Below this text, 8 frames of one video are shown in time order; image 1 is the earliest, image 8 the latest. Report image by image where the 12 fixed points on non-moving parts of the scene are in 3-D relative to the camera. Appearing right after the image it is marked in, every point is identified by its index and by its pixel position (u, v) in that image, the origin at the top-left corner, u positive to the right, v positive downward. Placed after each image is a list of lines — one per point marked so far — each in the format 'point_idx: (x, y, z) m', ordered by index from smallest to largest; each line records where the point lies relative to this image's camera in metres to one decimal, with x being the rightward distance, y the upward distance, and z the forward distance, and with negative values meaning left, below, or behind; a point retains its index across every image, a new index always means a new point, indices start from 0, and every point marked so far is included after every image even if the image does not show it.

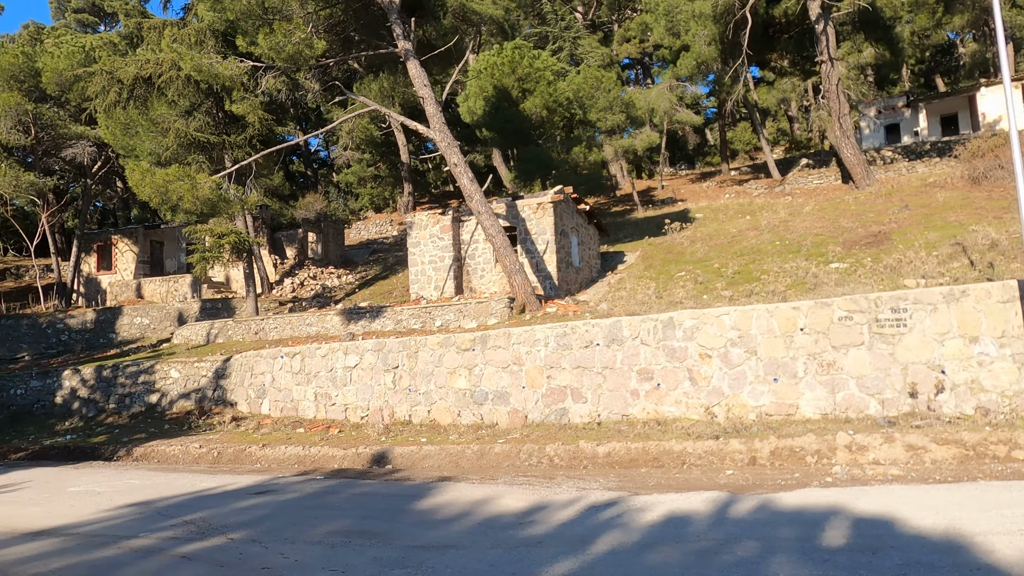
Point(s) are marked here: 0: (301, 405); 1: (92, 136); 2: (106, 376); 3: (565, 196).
0: (-3.6, -2.0, +11.2) m
1: (-12.2, +4.5, +19.3) m
2: (-8.1, -1.8, +13.3) m
3: (+1.1, +1.9, +13.8) m
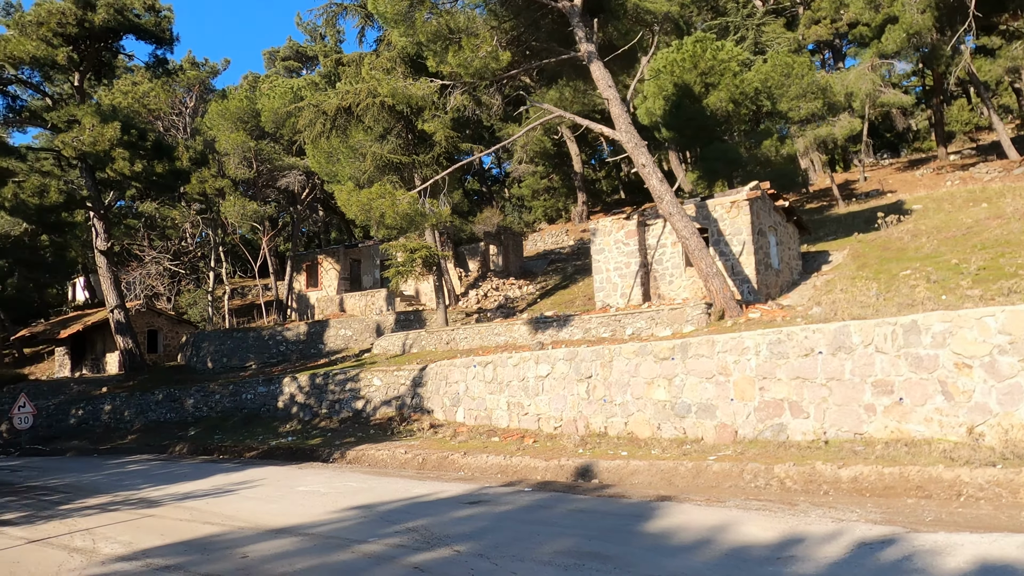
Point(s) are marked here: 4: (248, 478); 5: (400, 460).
0: (-0.3, -2.1, +11.3) m
1: (-6.8, +4.0, +21.4) m
2: (-4.2, -2.1, +14.5) m
3: (+4.8, +1.8, +12.7) m
4: (-3.5, -2.5, +8.8) m
5: (-1.6, -2.5, +9.5) m
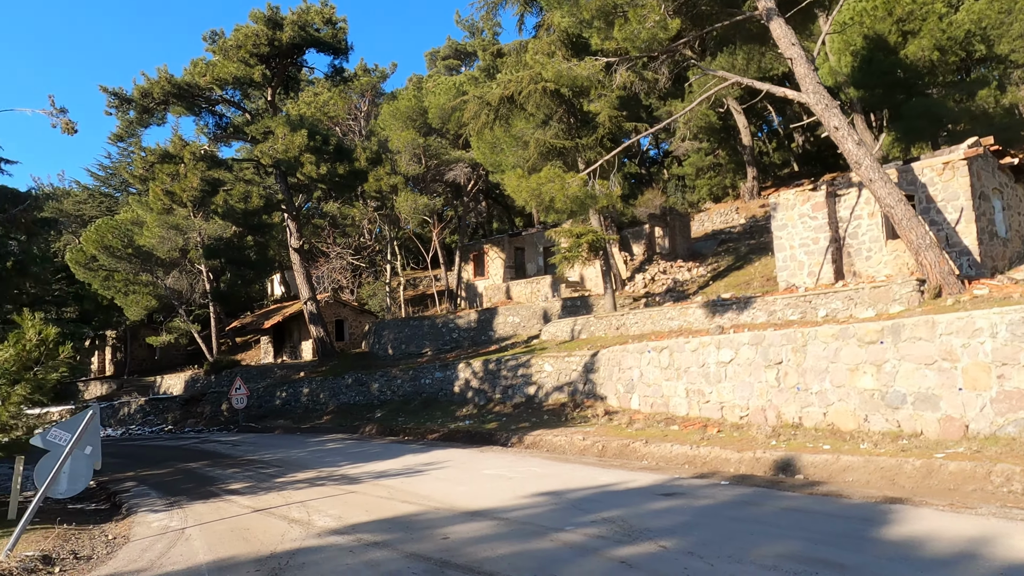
0: (+2.6, -1.9, +10.8) m
1: (-1.5, +4.3, +22.1) m
2: (-0.4, -1.8, +14.8) m
3: (+7.8, +2.3, +10.9) m
4: (-1.1, -2.4, +9.2) m
5: (+0.9, -2.3, +9.4) m
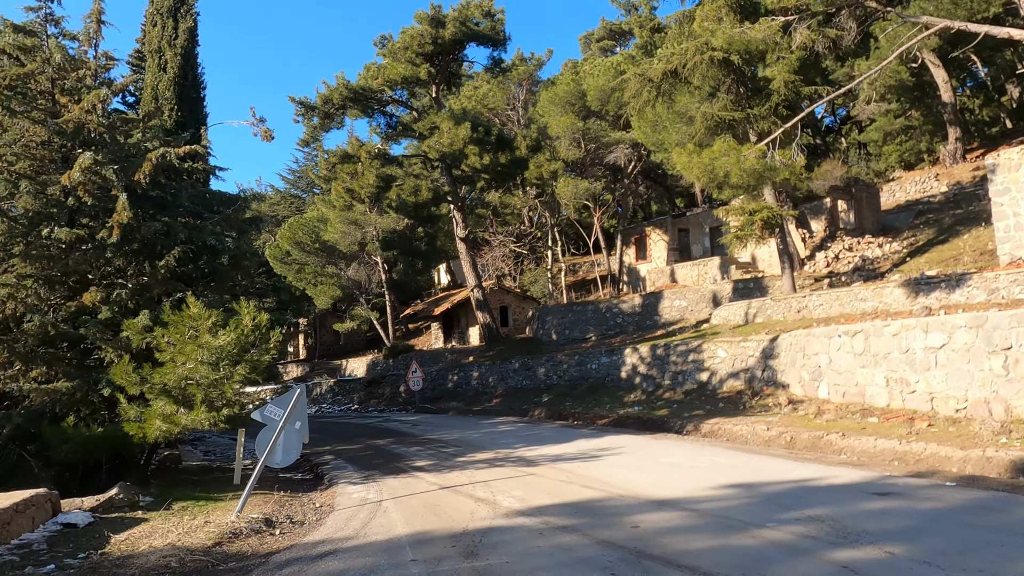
0: (+5.3, -1.5, +9.7) m
1: (+3.7, +4.8, +21.6) m
2: (+3.2, -1.4, +14.3) m
3: (+10.2, +2.7, +8.6) m
4: (+1.3, -2.1, +9.0) m
5: (+3.3, -2.0, +8.8) m
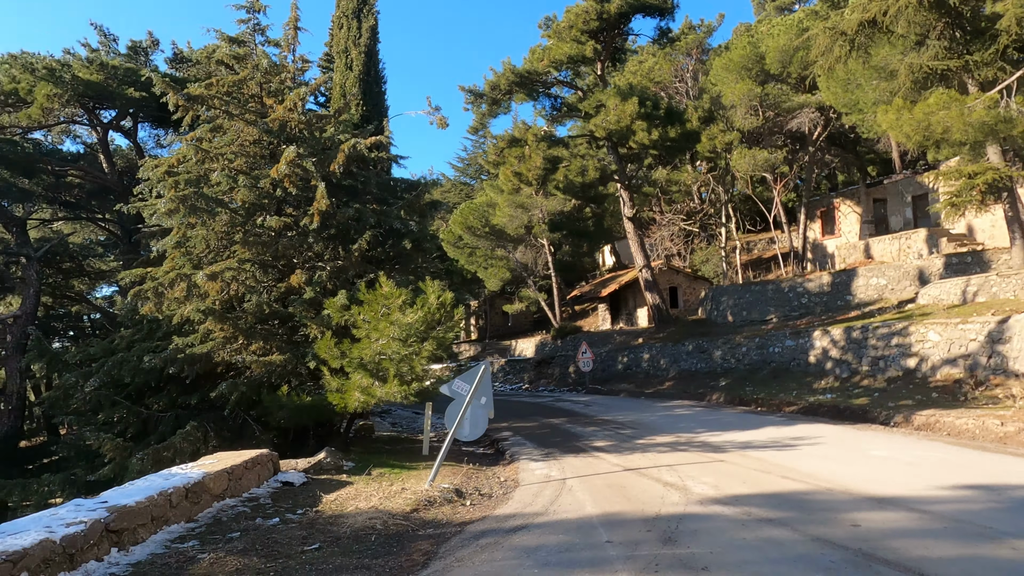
0: (+7.6, -1.2, +8.0) m
1: (+8.9, +5.5, +19.7) m
2: (+6.7, -1.0, +13.0) m
3: (+12.1, +3.1, +5.7) m
4: (+3.6, -1.8, +8.3) m
5: (+5.5, -1.7, +7.6) m
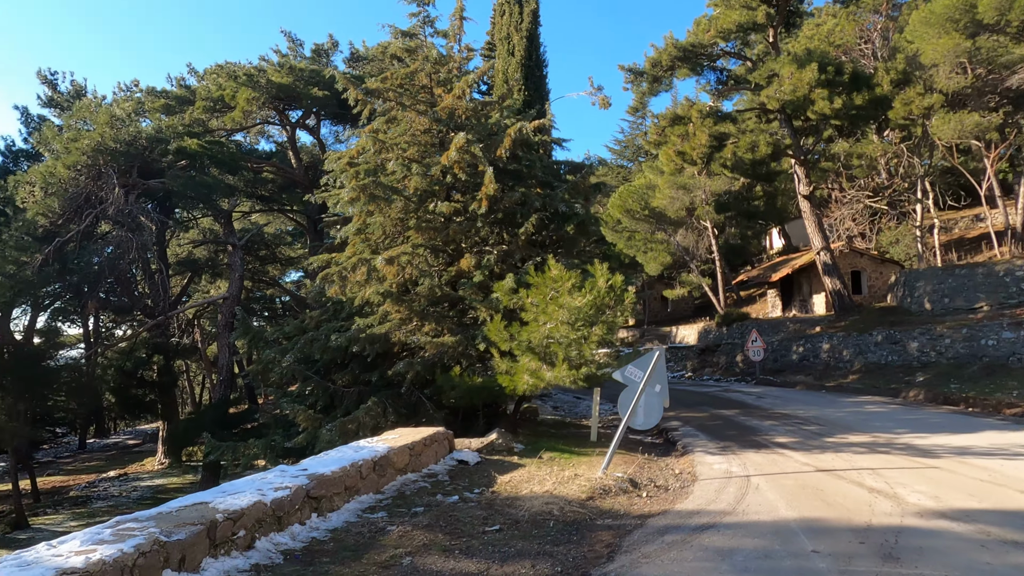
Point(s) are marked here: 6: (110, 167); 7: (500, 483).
0: (+9.4, -1.0, +5.9) m
1: (+13.3, +5.9, +16.8) m
2: (+9.7, -0.7, +10.9) m
3: (+13.2, +3.2, +2.5) m
4: (+5.6, -1.6, +7.1) m
5: (+7.3, -1.5, +6.0) m
6: (-8.6, +2.6, +14.3) m
7: (-0.1, -1.6, +5.6) m
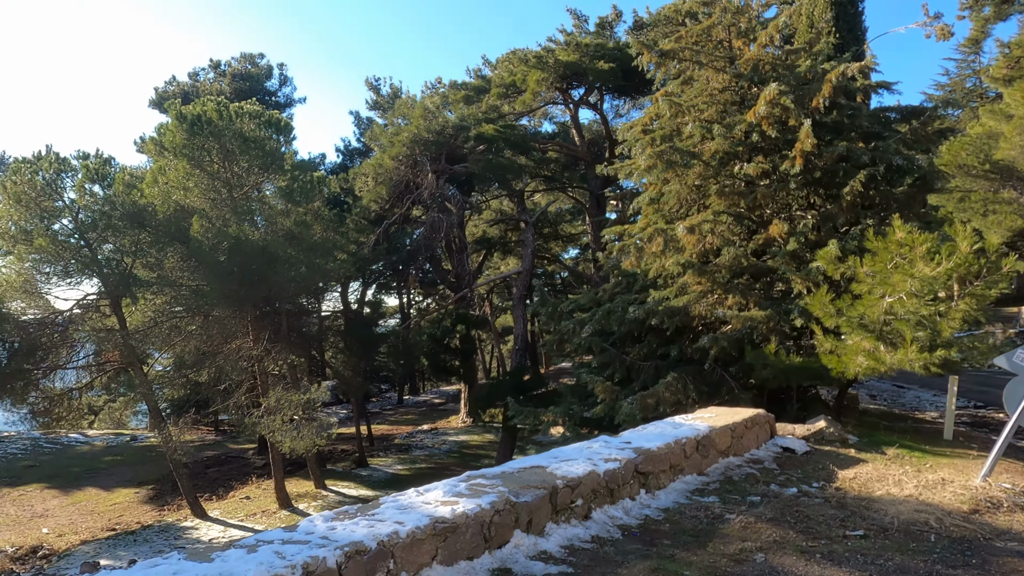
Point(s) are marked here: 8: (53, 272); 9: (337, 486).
0: (+11.3, -0.8, +1.4) m
1: (+19.0, +6.5, +9.7) m
2: (+13.5, -0.3, +5.9) m
3: (+13.4, +3.3, -3.4) m
4: (+8.2, -1.4, +4.0) m
5: (+9.3, -1.3, +2.3) m
6: (-2.1, +3.2, +16.0) m
7: (+2.4, -1.4, +4.8) m
8: (-8.8, +0.3, +12.7) m
9: (-4.3, -4.8, +16.2) m
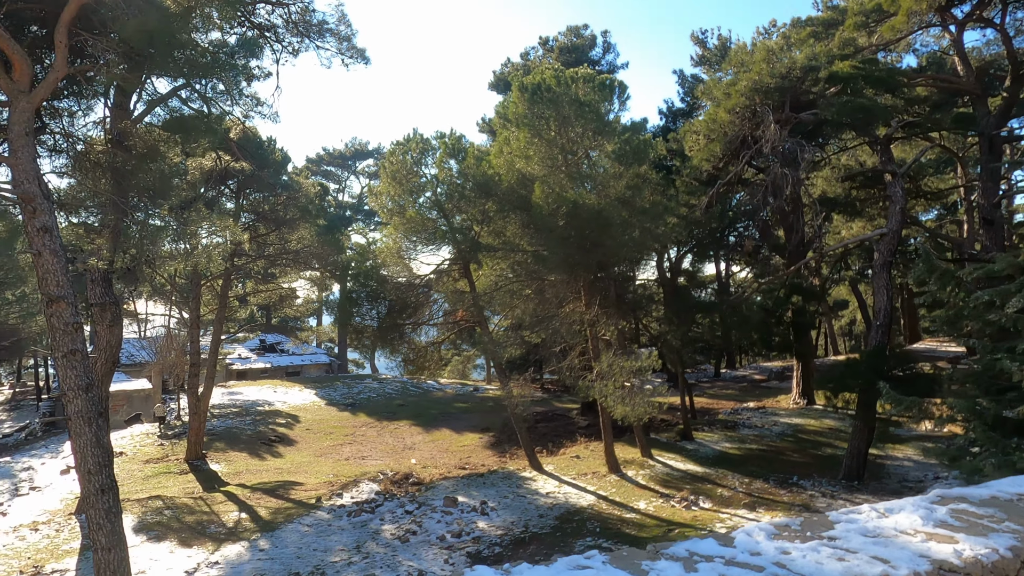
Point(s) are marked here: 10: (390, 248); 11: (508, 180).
0: (+11.0, -0.9, -4.5) m
1: (+21.7, +6.6, -0.8) m
2: (+15.0, -0.2, -1.5) m
3: (+10.9, +2.9, -9.9) m
4: (+9.4, -1.3, -0.8) m
5: (+9.7, -1.3, -2.8) m
6: (+5.5, +4.0, +14.3) m
7: (+4.6, -1.2, +2.5) m
8: (-2.0, +1.0, +14.4) m
9: (+3.6, -4.0, +15.8) m
10: (-2.7, +0.9, +14.6) m
11: (-0.1, +2.2, +13.9) m
